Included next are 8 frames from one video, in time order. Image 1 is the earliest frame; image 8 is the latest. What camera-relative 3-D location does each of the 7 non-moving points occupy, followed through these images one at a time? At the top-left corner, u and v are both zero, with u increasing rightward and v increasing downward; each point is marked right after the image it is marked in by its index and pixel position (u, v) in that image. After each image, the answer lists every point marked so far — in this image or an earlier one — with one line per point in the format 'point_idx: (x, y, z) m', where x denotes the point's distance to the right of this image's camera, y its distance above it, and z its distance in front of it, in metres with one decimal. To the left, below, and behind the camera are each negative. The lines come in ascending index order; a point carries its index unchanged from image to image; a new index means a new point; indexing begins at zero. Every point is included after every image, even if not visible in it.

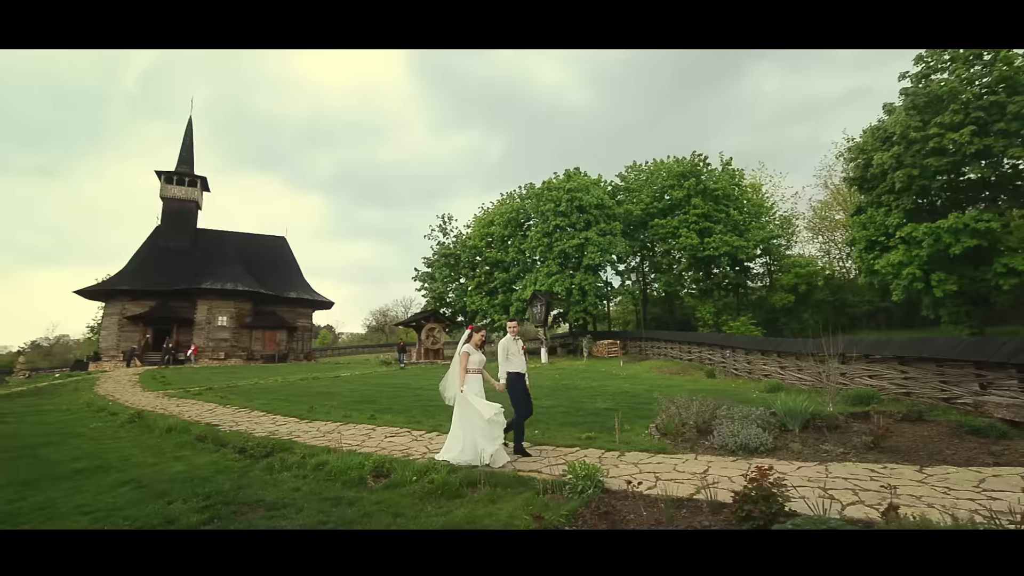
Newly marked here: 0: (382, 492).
0: (-1.5, -2.4, +5.8) m
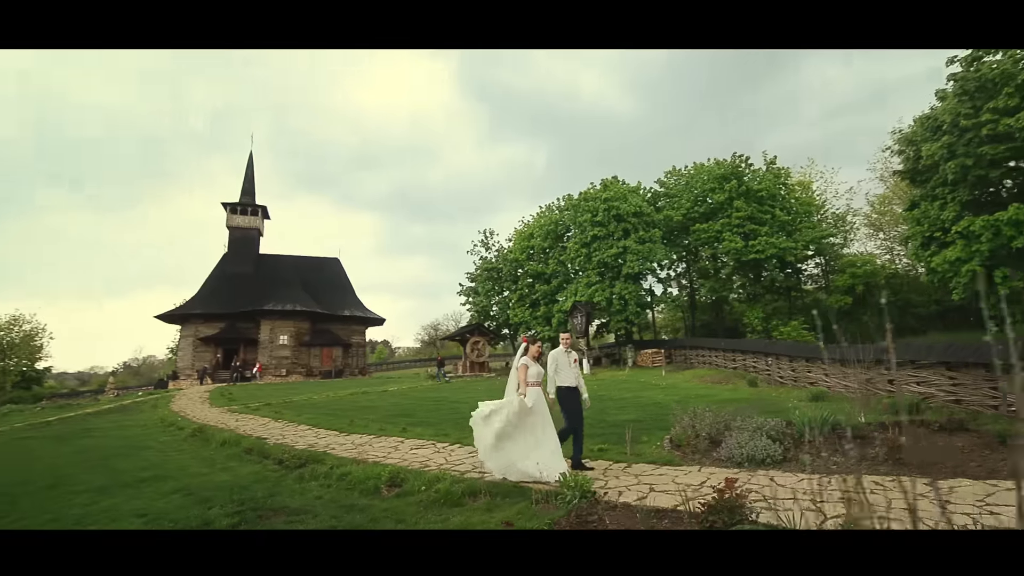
0: (-1.5, -2.7, +6.2) m
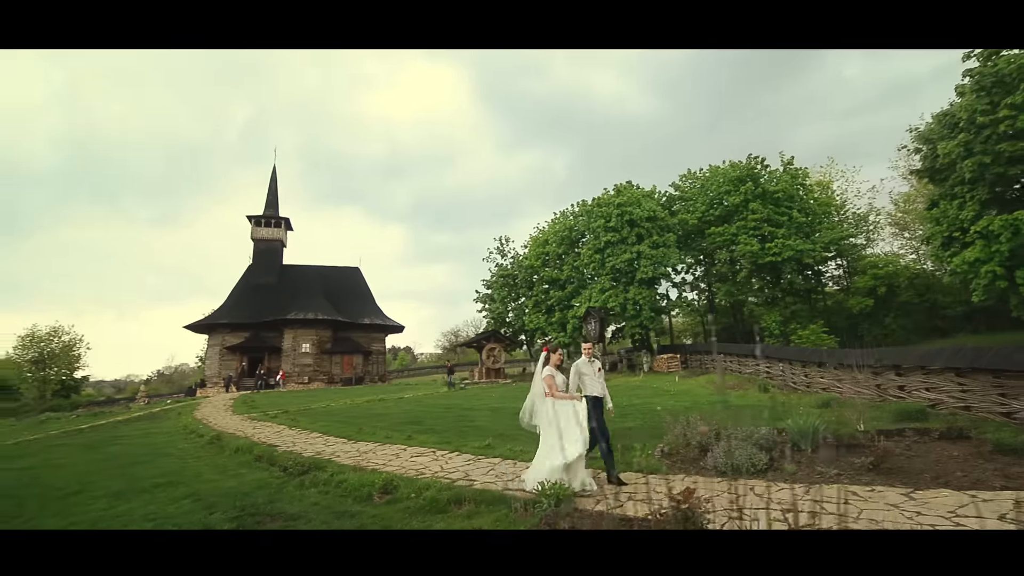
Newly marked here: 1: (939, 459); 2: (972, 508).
0: (-1.7, -2.9, +6.4) m
1: (+5.4, -2.2, +6.2) m
2: (+4.2, -2.0, +4.4) m
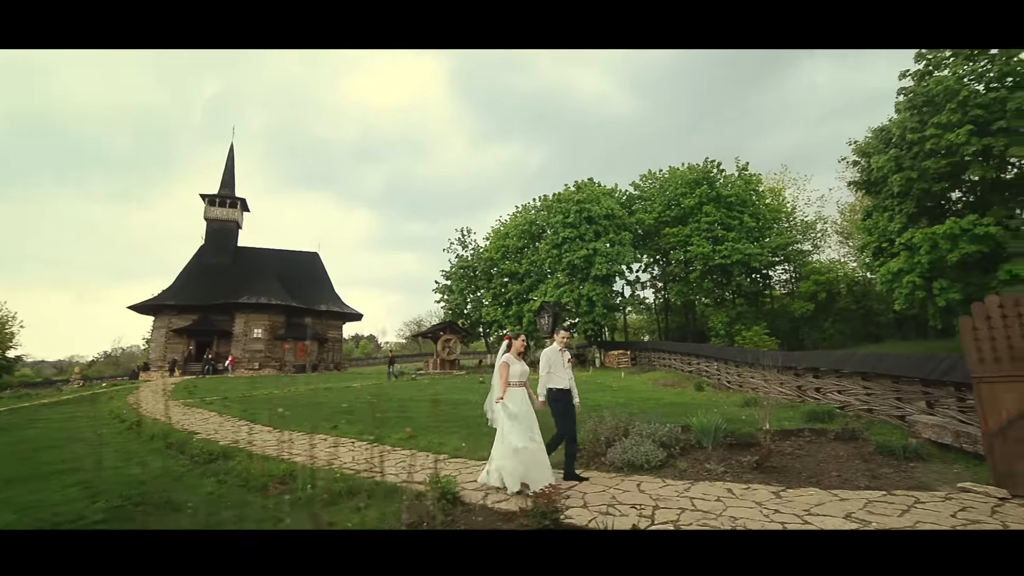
0: (-3.0, -2.7, +6.2) m
1: (+4.1, -2.3, +6.4) m
2: (+3.0, -2.1, +4.6) m
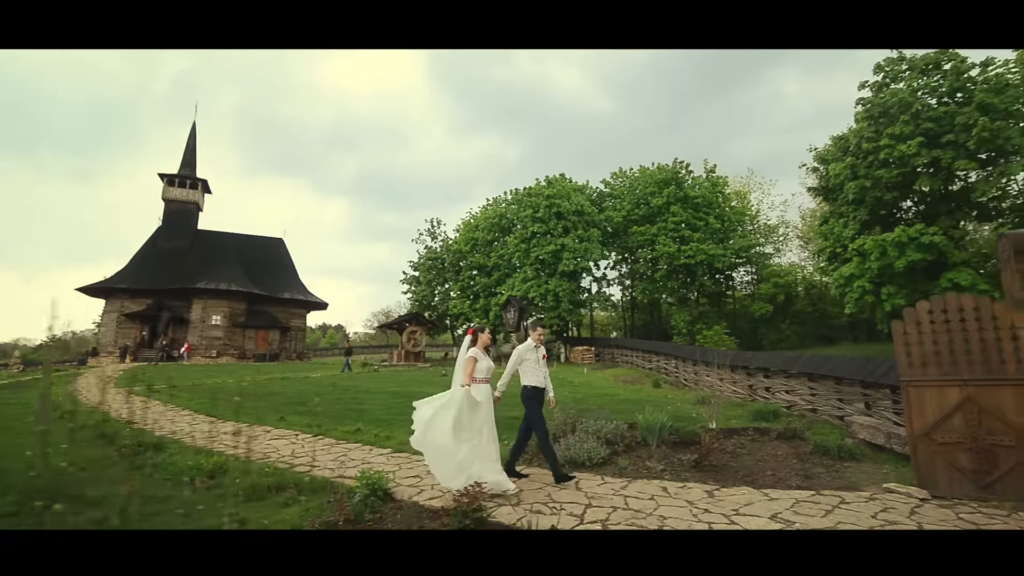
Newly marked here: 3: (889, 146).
0: (-3.8, -2.5, +5.9) m
1: (+3.3, -2.3, +6.5) m
2: (+2.3, -2.1, +4.7) m
3: (+12.4, +4.7, +16.1) m
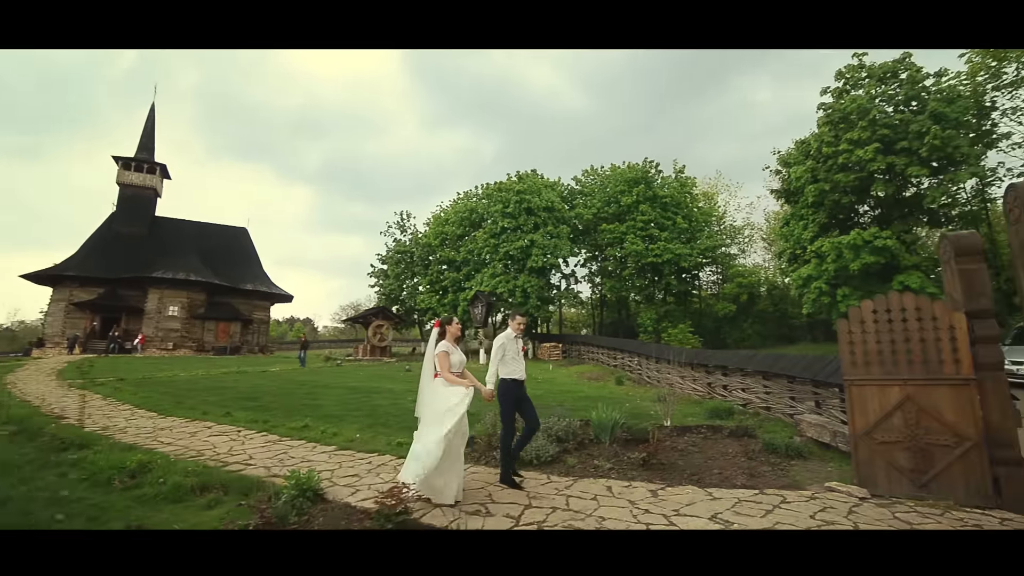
0: (-4.4, -2.3, +5.5) m
1: (+2.6, -2.2, +6.5) m
2: (+1.7, -2.1, +4.6) m
3: (+11.3, +4.6, +16.5) m
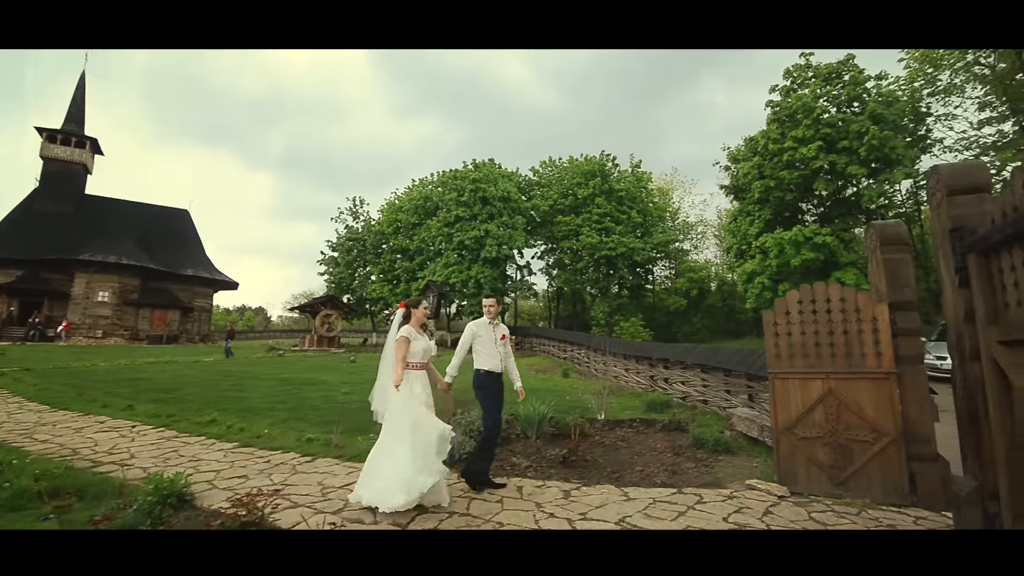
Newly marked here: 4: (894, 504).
0: (-5.4, -2.0, +4.7) m
1: (+1.5, -2.1, +6.2) m
2: (+0.8, -1.9, +4.2) m
3: (+9.6, +4.7, +16.7) m
4: (+3.6, -2.0, +4.6) m
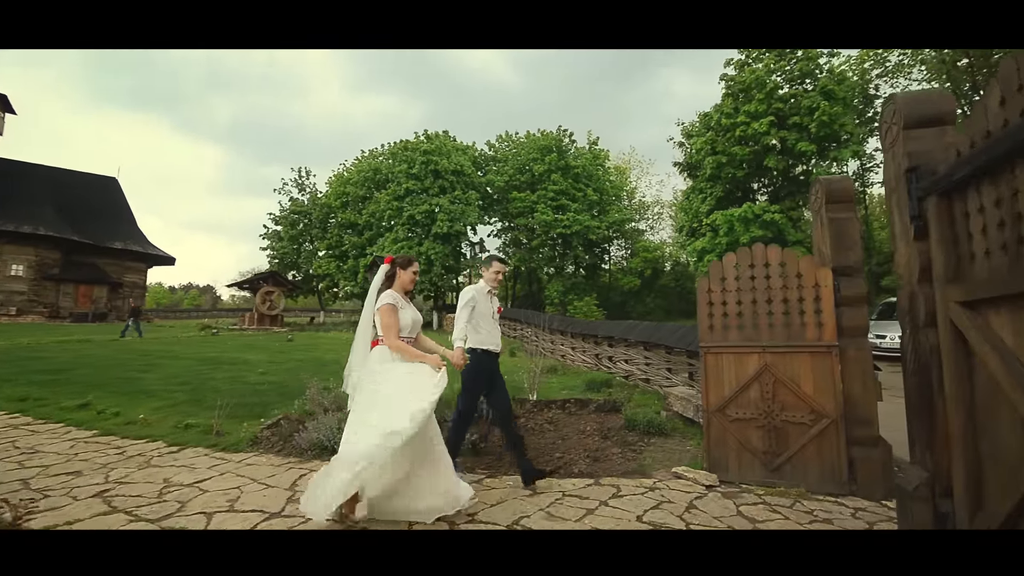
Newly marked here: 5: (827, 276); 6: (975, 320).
0: (-6.3, -1.6, +3.5) m
1: (+0.5, -1.7, +5.6) m
2: (-0.1, -1.6, +3.5) m
3: (+7.8, +5.5, +16.4) m
4: (+2.7, -1.7, +4.1) m
5: (+2.7, +0.1, +4.3) m
6: (+2.4, -0.2, +2.6) m
